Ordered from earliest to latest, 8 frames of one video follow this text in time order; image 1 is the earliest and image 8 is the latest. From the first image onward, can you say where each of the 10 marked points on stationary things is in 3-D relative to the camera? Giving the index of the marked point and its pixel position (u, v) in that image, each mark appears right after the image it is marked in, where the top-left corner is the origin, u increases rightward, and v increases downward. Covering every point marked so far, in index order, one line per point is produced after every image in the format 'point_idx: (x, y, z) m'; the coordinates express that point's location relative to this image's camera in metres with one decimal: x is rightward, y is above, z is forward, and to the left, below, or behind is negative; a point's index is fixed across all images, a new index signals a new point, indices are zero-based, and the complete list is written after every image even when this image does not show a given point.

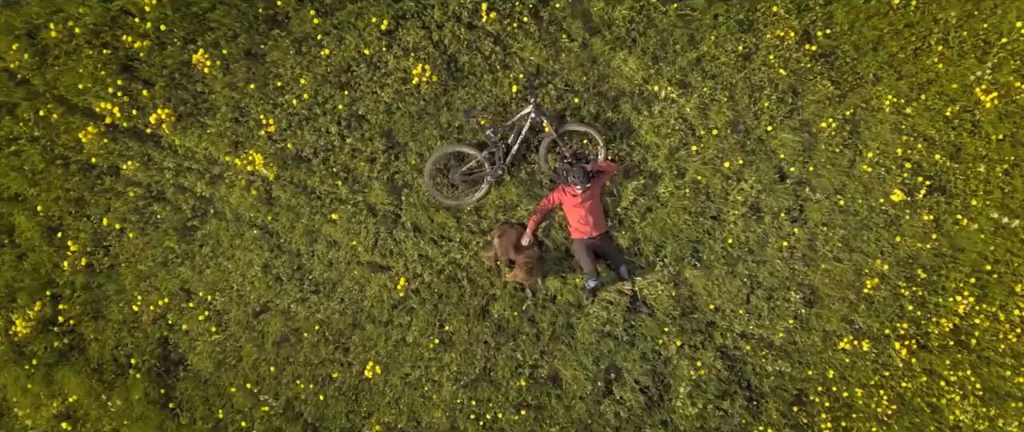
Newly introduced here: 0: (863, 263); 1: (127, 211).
0: (+4.2, -0.6, +6.9) m
1: (-4.3, +0.1, +6.5) m
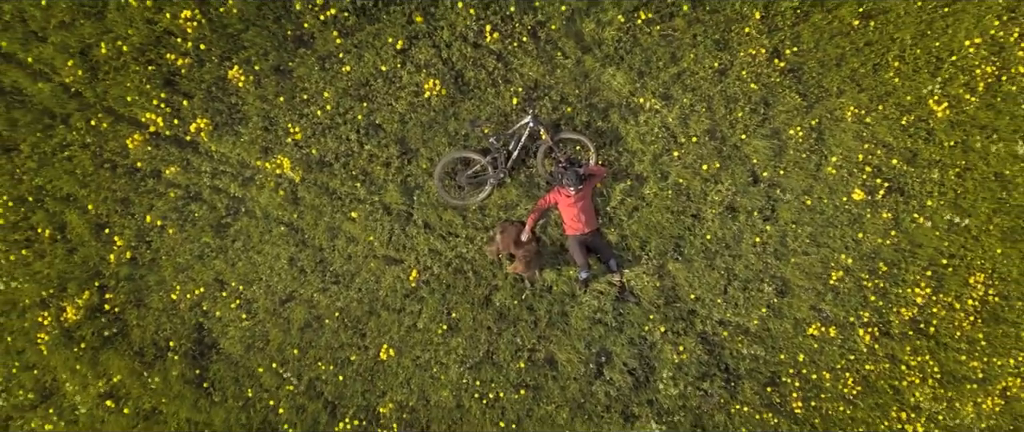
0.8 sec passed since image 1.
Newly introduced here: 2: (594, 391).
0: (+4.2, -0.5, +7.6) m
1: (-4.3, +0.1, +7.2) m
2: (+1.1, -2.4, +7.7) m
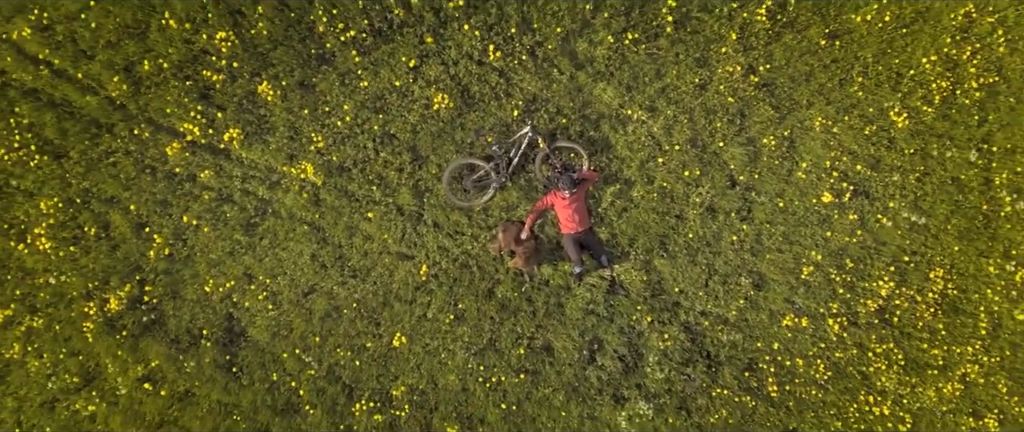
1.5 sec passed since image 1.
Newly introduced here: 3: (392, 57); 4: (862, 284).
0: (+4.2, -0.5, +8.4) m
1: (-4.3, +0.1, +8.0) m
2: (+1.1, -2.4, +8.5) m
3: (-1.6, +2.2, +7.8) m
4: (+5.2, -1.0, +8.6) m
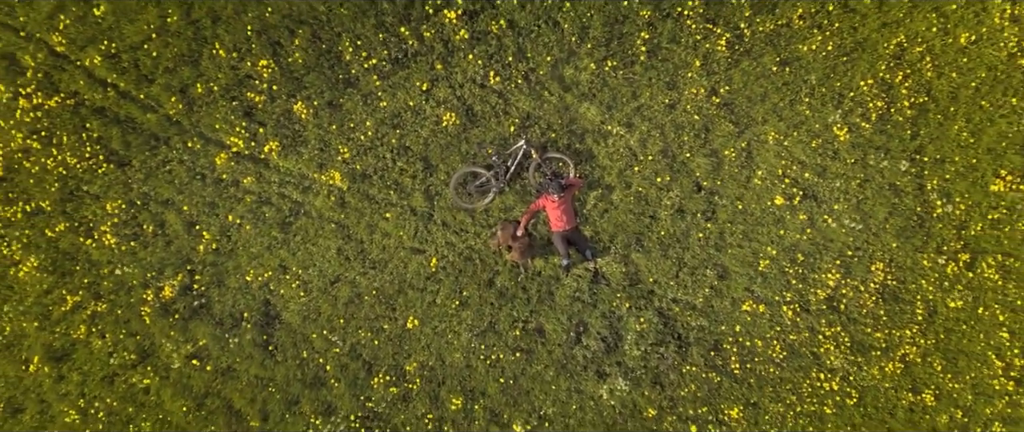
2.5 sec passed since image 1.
0: (+4.2, -0.6, +9.7) m
1: (-4.4, +0.1, +9.3) m
2: (+1.1, -2.4, +9.8) m
3: (-1.7, +2.2, +9.1) m
4: (+5.2, -1.0, +9.9) m
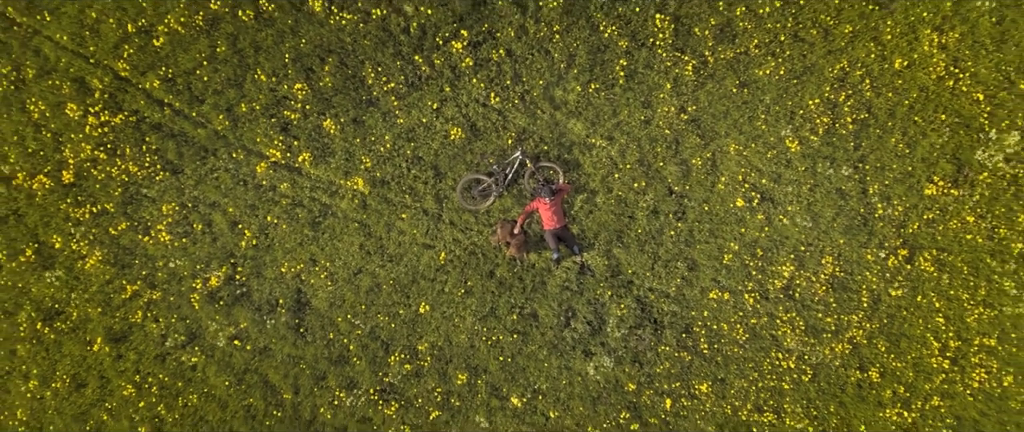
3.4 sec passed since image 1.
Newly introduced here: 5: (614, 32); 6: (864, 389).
0: (+4.1, -0.6, +11.3) m
1: (-4.4, +0.1, +10.9) m
2: (+1.0, -2.4, +11.3) m
3: (-1.7, +2.2, +10.6) m
4: (+5.2, -1.0, +11.4) m
5: (+1.9, +3.4, +10.7) m
6: (+7.3, -3.6, +11.8) m
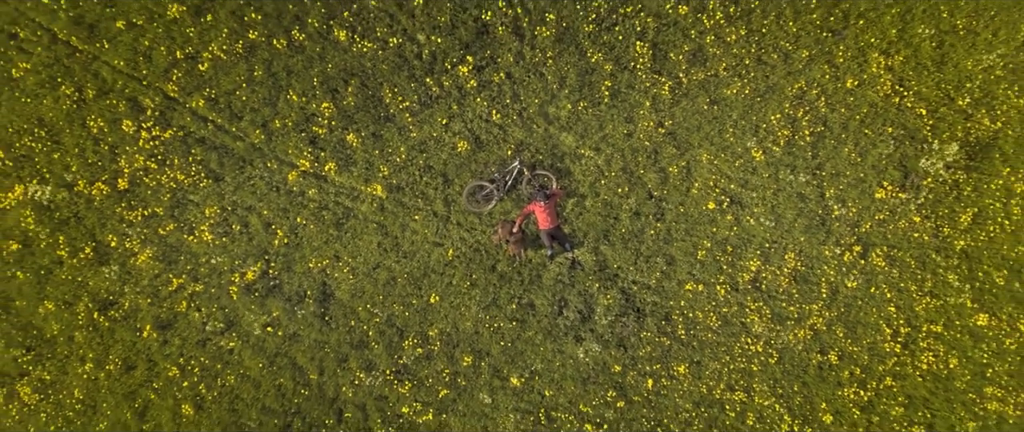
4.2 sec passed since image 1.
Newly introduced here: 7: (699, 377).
0: (+4.1, -0.6, +12.8) m
1: (-4.4, 0.0, +12.4) m
2: (+1.0, -2.4, +12.9) m
3: (-1.7, +2.1, +12.2) m
4: (+5.1, -1.1, +13.0) m
5: (+1.9, +3.4, +12.2) m
6: (+7.3, -3.6, +13.3) m
7: (+4.3, -3.7, +13.1) m
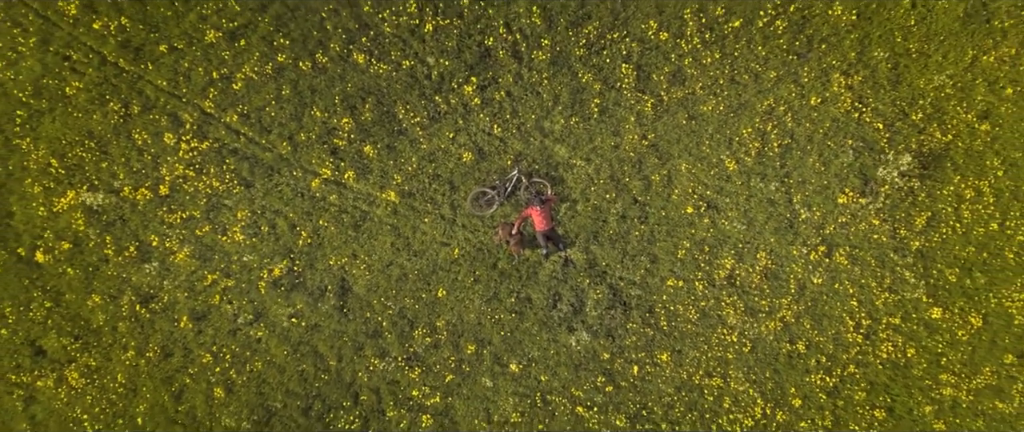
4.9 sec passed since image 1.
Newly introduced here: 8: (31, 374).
0: (+4.1, -0.7, +14.3) m
1: (-4.4, 0.0, +13.9) m
2: (+1.0, -2.5, +14.3) m
3: (-1.8, +2.1, +13.7) m
4: (+5.1, -1.1, +14.4) m
5: (+1.9, +3.3, +13.7) m
6: (+7.3, -3.7, +14.8) m
7: (+4.3, -3.8, +14.6) m
8: (-12.1, -4.0, +14.4) m
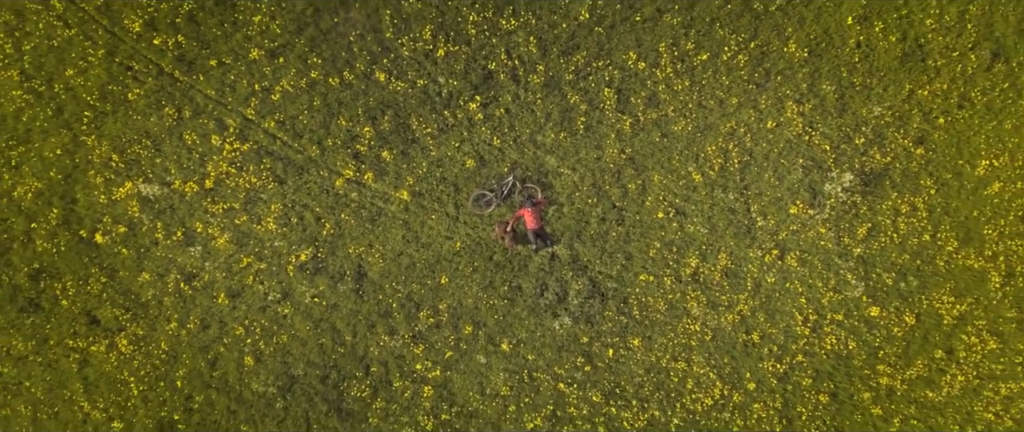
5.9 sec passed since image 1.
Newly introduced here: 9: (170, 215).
0: (+4.0, -0.8, +16.5) m
1: (-4.6, +0.1, +16.1) m
2: (+0.8, -2.5, +16.6) m
3: (-1.8, +2.1, +15.9) m
4: (+5.0, -1.3, +16.7) m
5: (+1.8, +3.3, +15.9) m
6: (+7.0, -3.9, +17.0) m
7: (+4.0, -3.9, +16.8) m
8: (-12.4, -3.6, +16.6) m
9: (-9.8, 0.0, +16.3) m
